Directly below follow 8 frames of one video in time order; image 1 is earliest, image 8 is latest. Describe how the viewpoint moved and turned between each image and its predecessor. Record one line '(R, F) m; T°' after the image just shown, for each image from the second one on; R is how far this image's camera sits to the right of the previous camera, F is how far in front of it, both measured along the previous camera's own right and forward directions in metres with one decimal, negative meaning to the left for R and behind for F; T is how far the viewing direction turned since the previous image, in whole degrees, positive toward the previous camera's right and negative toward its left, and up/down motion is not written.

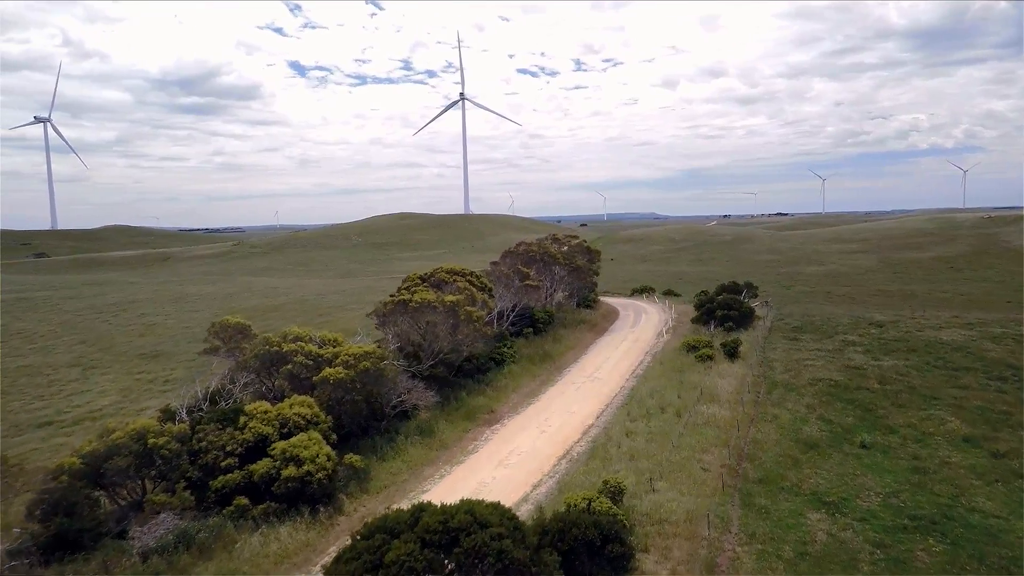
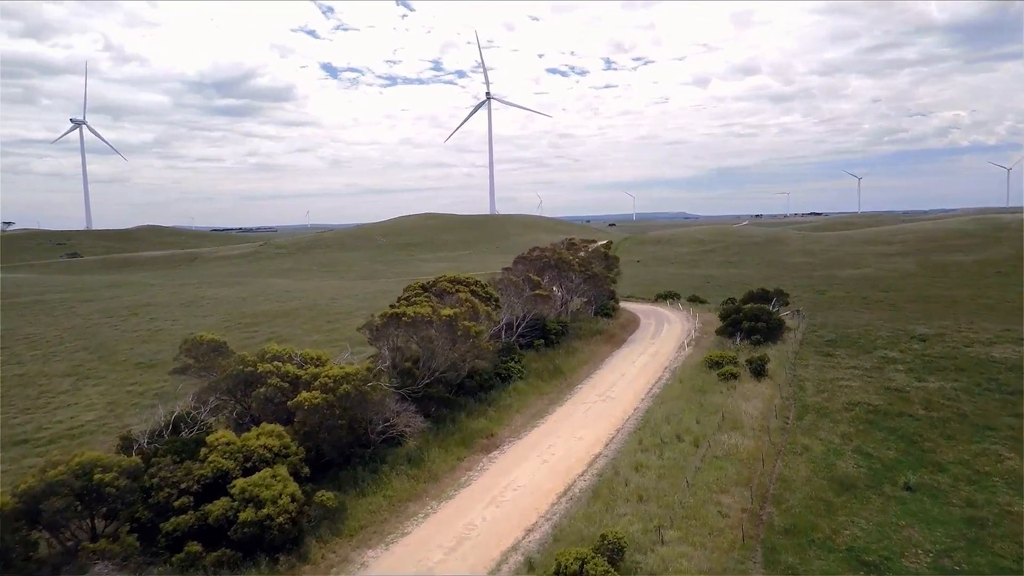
(+0.8, +2.0) m; -2°
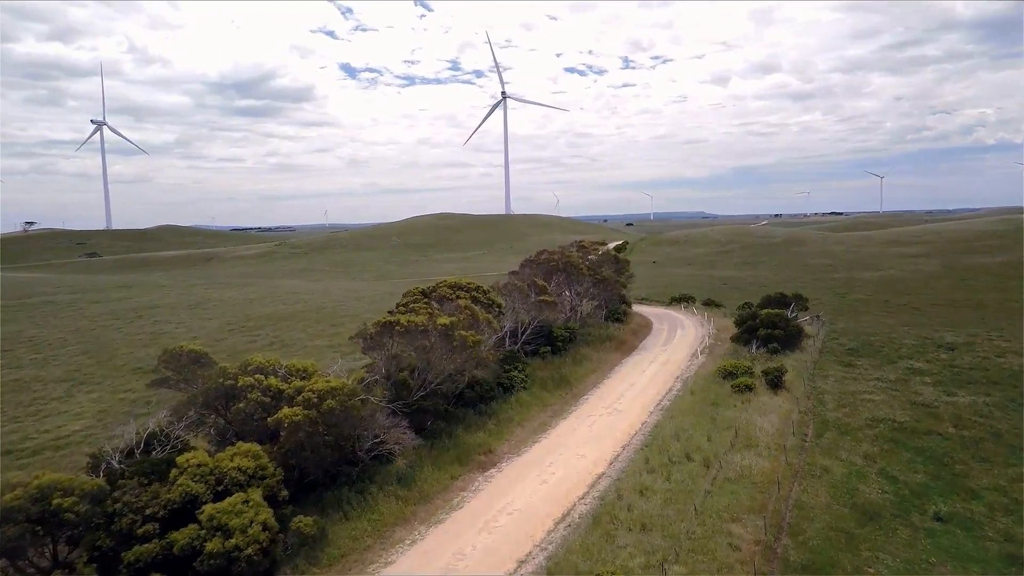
(+0.5, +1.2) m; -1°
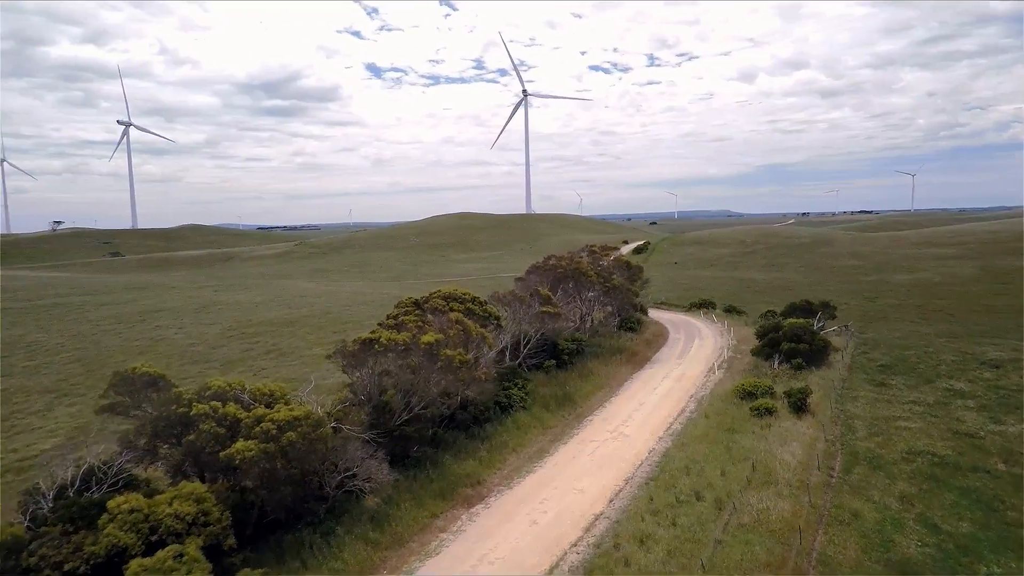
(+0.9, +2.0) m; -2°
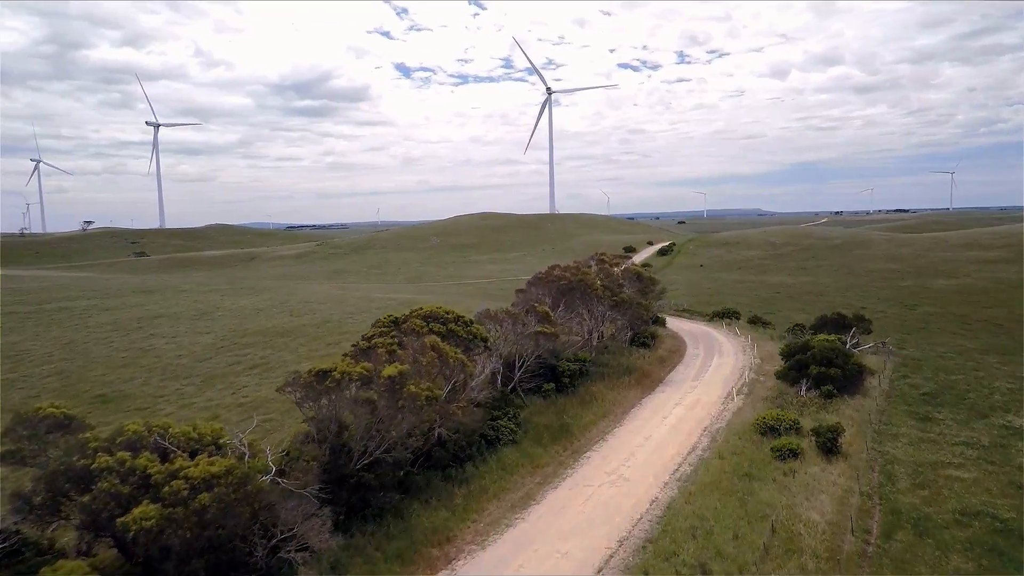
(+1.2, +2.7) m; -2°
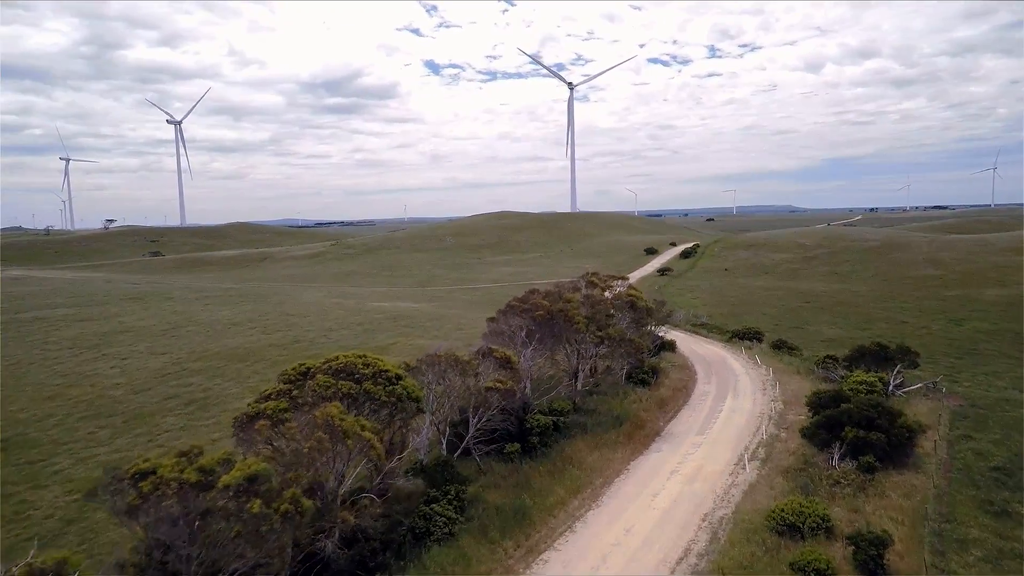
(+2.2, +5.1) m; -2°
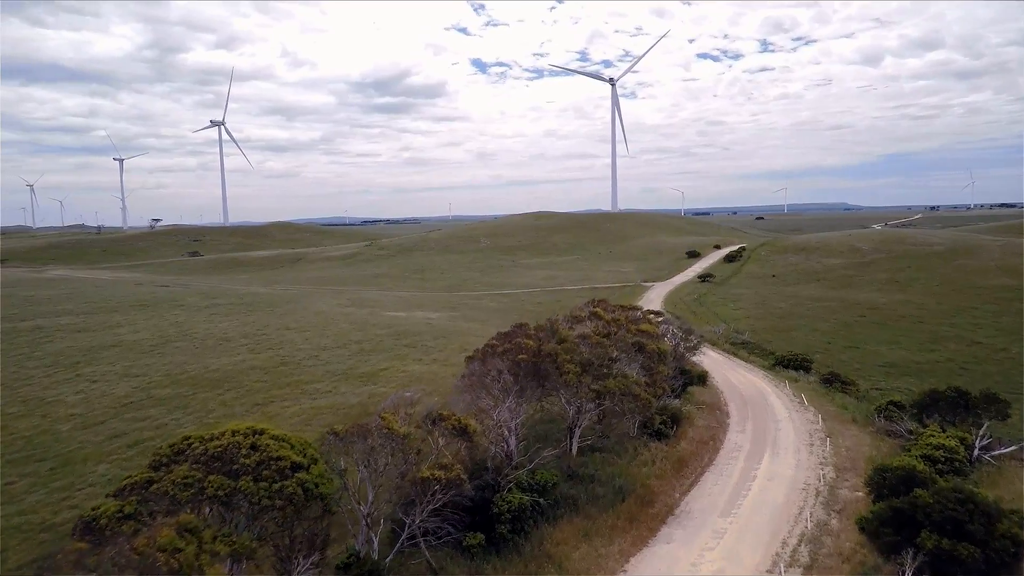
(+1.9, +4.7) m; -4°
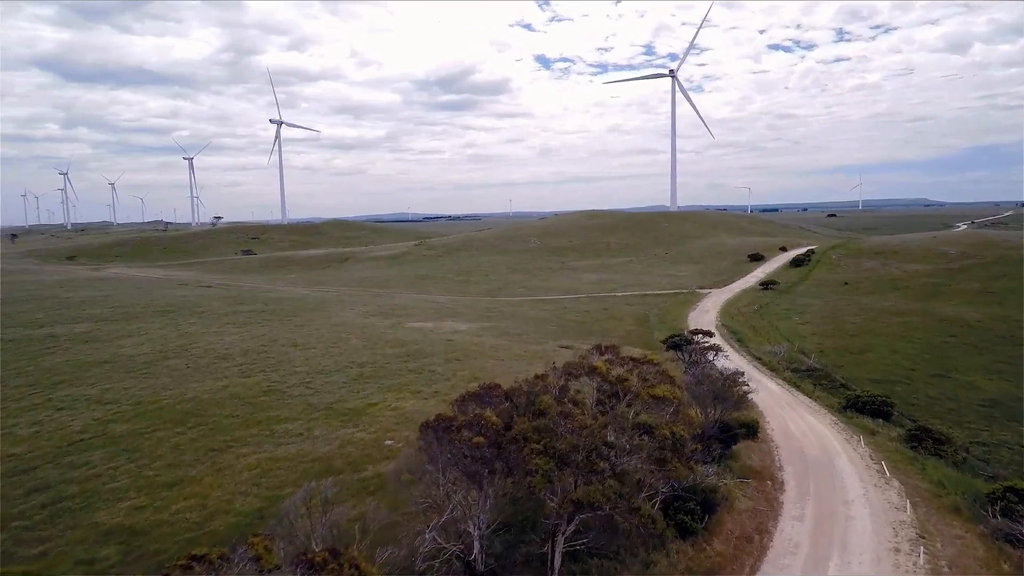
(+2.2, +5.5) m; -5°
